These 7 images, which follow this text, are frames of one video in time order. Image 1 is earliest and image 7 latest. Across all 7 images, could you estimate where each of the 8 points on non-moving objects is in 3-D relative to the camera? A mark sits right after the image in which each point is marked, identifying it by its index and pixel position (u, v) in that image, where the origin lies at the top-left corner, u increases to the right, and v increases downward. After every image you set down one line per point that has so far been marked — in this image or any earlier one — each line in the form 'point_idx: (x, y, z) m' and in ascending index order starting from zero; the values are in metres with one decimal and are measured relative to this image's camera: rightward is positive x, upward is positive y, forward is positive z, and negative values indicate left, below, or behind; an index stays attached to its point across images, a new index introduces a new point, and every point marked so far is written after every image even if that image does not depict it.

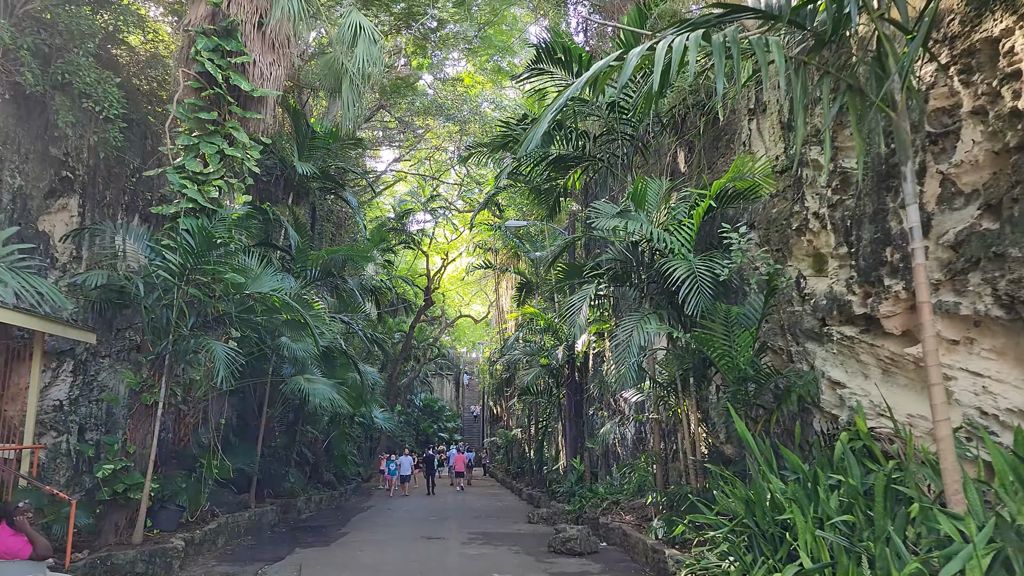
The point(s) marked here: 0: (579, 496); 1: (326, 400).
0: (+0.9, -2.9, +11.6) m
1: (-2.2, -1.3, +10.0) m
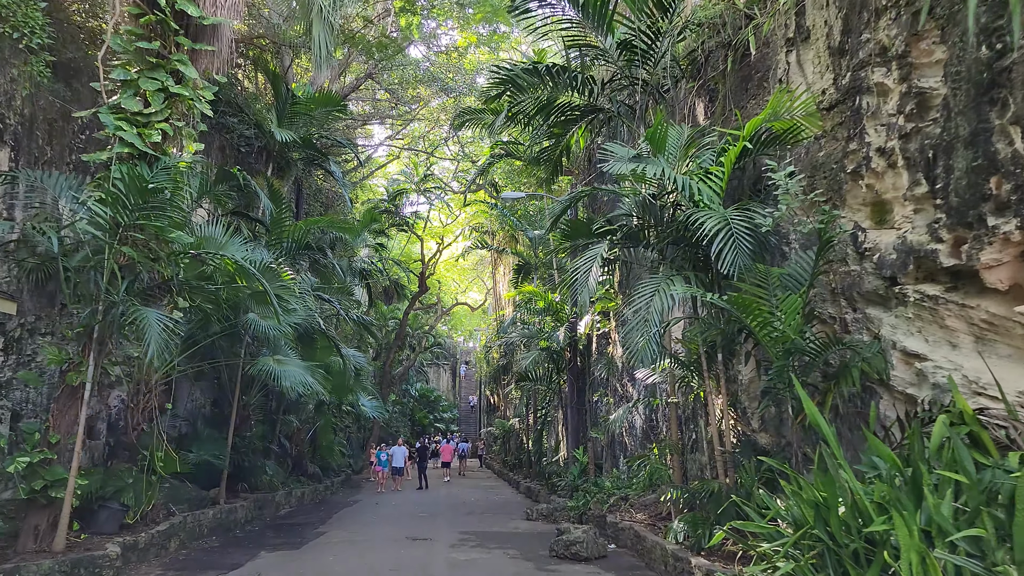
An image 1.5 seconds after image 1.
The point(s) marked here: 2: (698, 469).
0: (+0.9, -2.5, +10.5) m
1: (-2.3, -1.0, +8.9) m
2: (+1.6, -1.6, +7.3) m
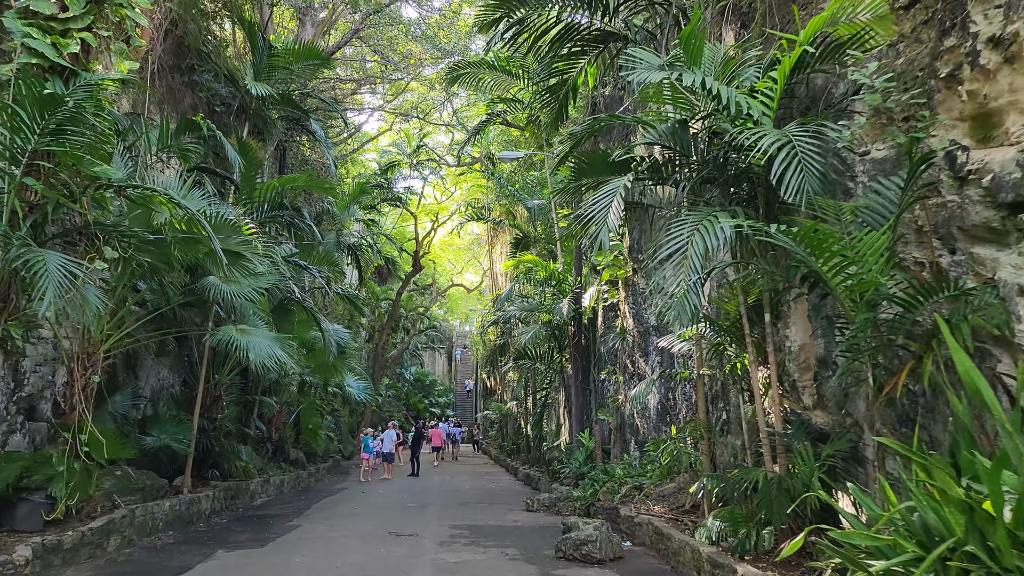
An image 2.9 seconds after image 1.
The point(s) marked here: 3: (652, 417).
0: (+0.9, -2.1, +9.4) m
1: (-2.3, -0.6, +7.7) m
2: (+1.6, -1.2, +6.2) m
3: (+1.5, -1.4, +9.1) m
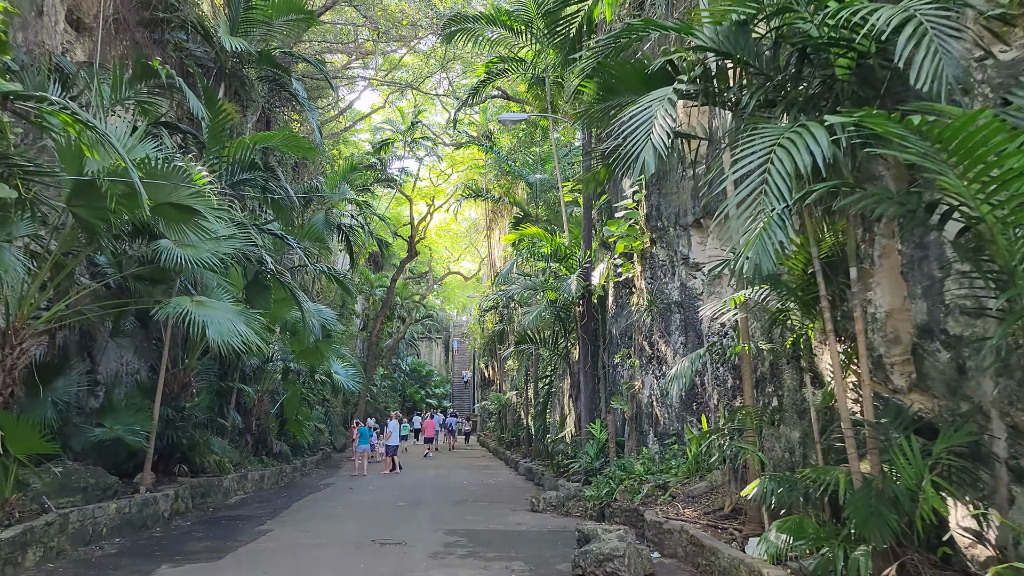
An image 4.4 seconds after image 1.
0: (+0.9, -1.8, +8.3) m
1: (-2.2, -0.4, +6.6) m
2: (+1.7, -1.0, +5.1) m
3: (+1.5, -1.1, +8.0) m
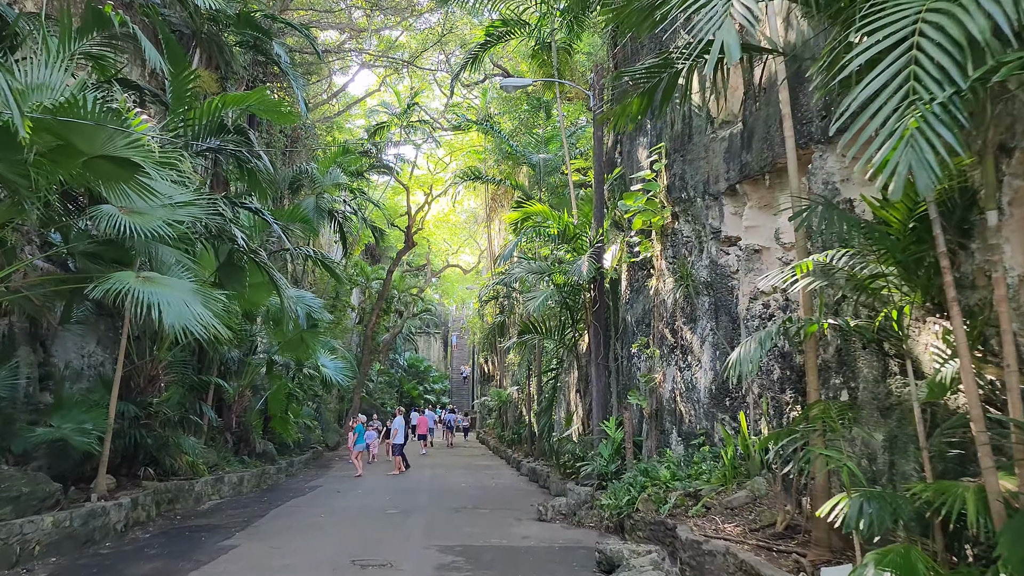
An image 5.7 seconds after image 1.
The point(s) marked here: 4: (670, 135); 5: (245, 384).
0: (+0.9, -1.7, +7.3) m
1: (-2.2, -0.2, +5.5) m
2: (+1.7, -0.8, +4.1) m
3: (+1.6, -0.9, +7.0) m
4: (+1.5, +1.5, +8.1) m
5: (-3.7, -1.3, +11.8) m
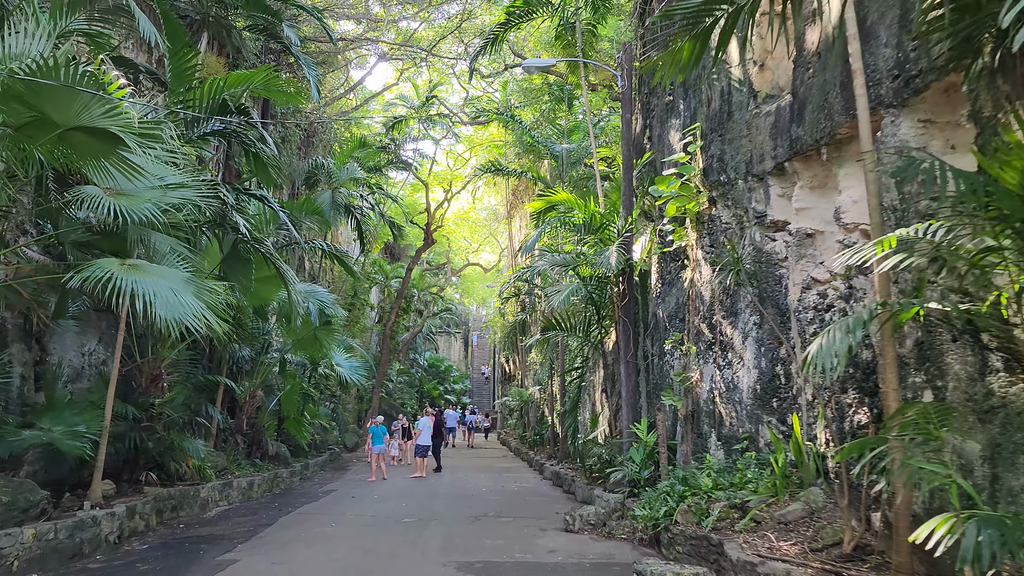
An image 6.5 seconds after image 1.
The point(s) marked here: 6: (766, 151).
0: (+1.1, -1.6, +6.7) m
1: (-2.0, -0.1, +5.0) m
2: (+1.8, -0.7, +3.4) m
3: (+1.8, -0.9, +6.4) m
4: (+1.7, +1.5, +7.5) m
5: (-3.4, -1.3, +11.3) m
6: (+1.8, +1.0, +6.1) m
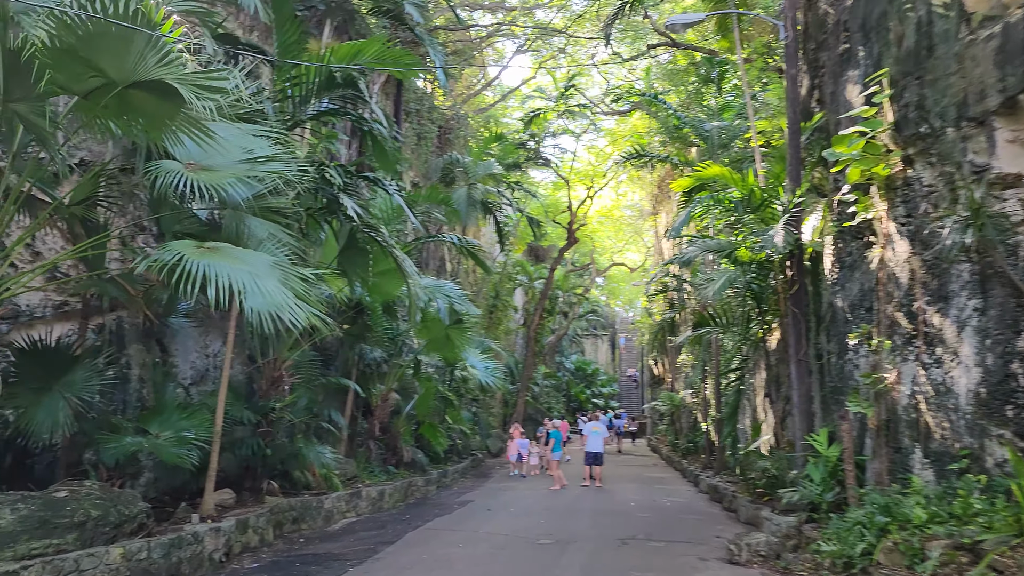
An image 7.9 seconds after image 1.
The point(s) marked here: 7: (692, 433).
0: (+2.1, -1.5, +5.4) m
1: (-1.3, 0.0, +4.3) m
2: (+2.2, -0.6, +2.1) m
3: (+2.7, -0.7, +5.0) m
4: (+2.8, +1.7, +6.1) m
5: (-1.6, -1.3, +10.8) m
6: (+2.7, +1.1, +4.7) m
7: (+3.5, -2.8, +16.5) m
